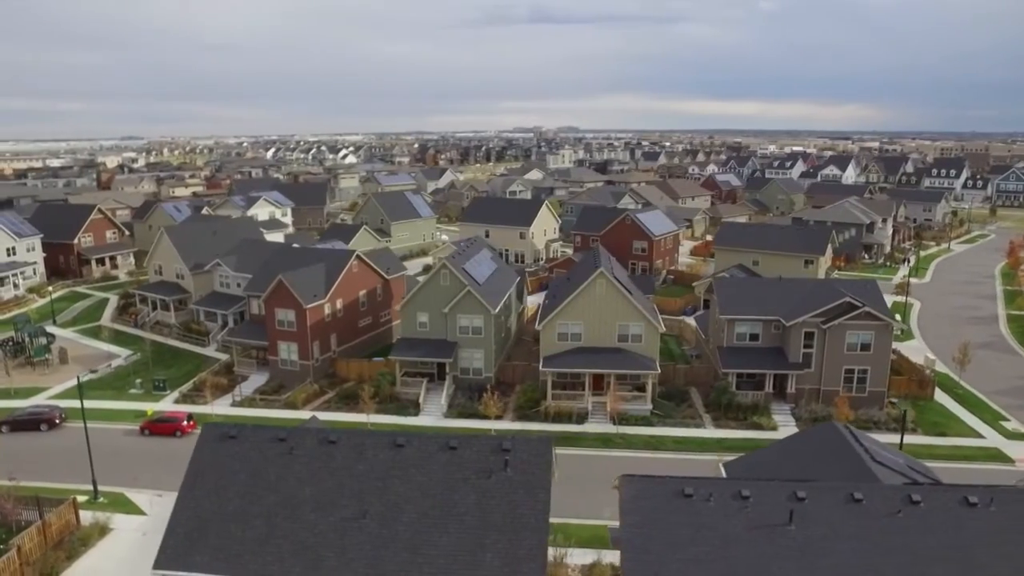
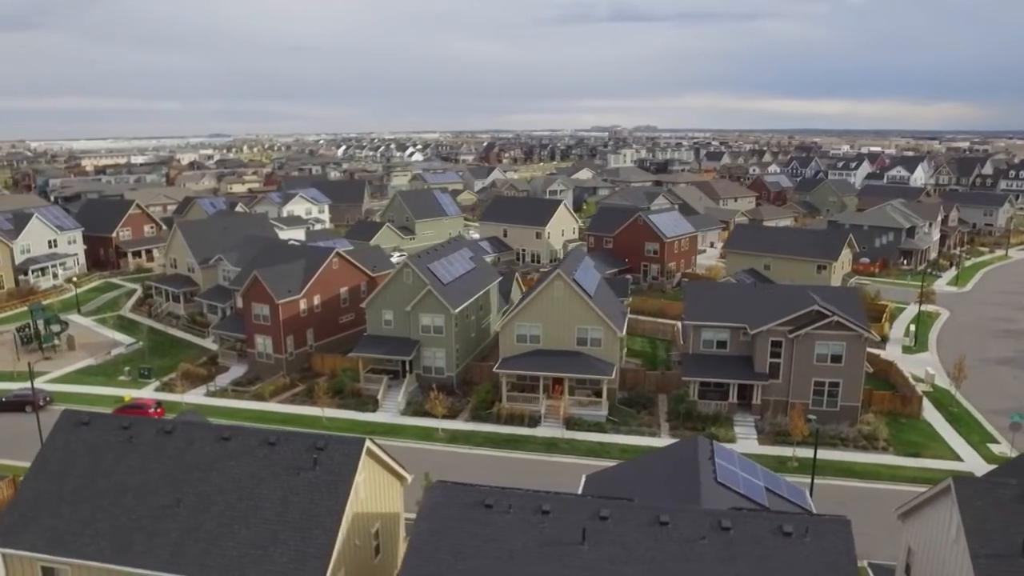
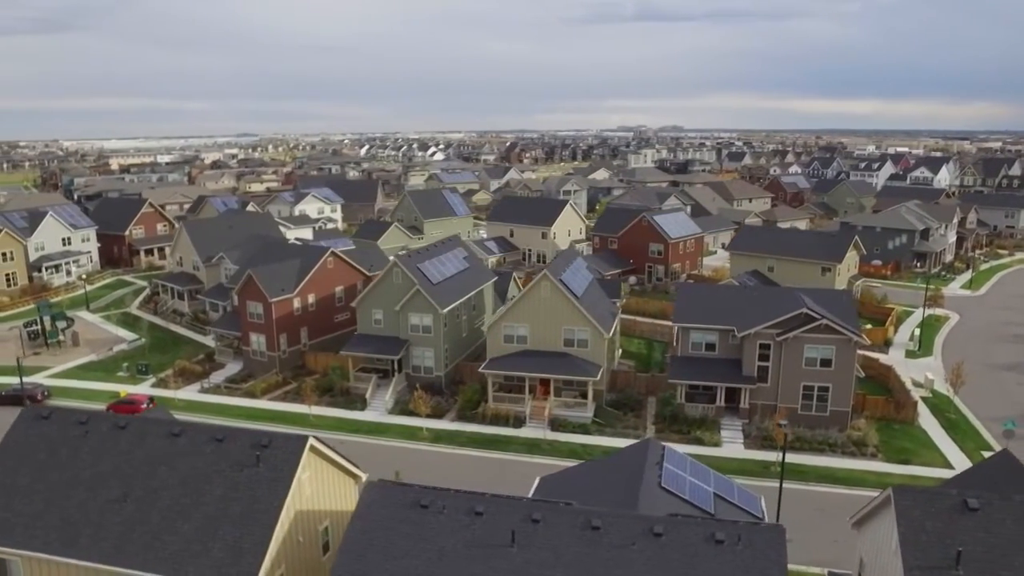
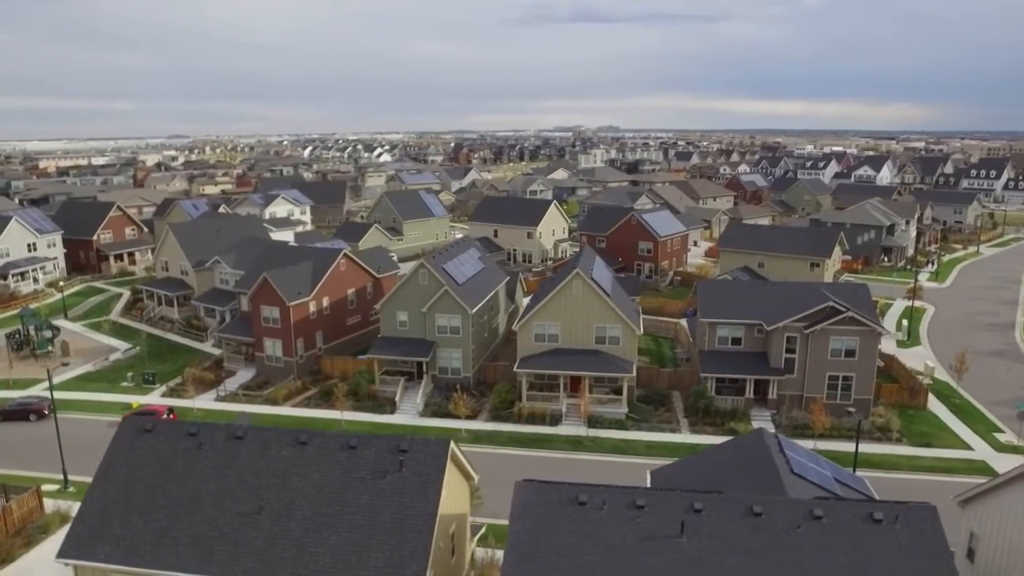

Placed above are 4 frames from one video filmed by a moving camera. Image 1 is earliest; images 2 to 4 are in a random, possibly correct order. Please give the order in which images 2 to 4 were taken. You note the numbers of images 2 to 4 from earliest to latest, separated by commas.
4, 2, 3
